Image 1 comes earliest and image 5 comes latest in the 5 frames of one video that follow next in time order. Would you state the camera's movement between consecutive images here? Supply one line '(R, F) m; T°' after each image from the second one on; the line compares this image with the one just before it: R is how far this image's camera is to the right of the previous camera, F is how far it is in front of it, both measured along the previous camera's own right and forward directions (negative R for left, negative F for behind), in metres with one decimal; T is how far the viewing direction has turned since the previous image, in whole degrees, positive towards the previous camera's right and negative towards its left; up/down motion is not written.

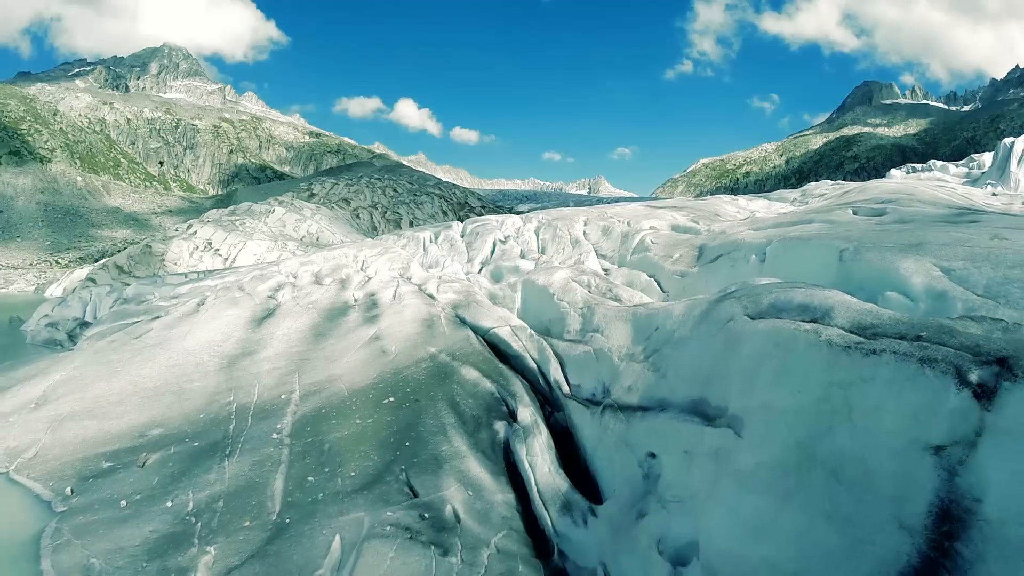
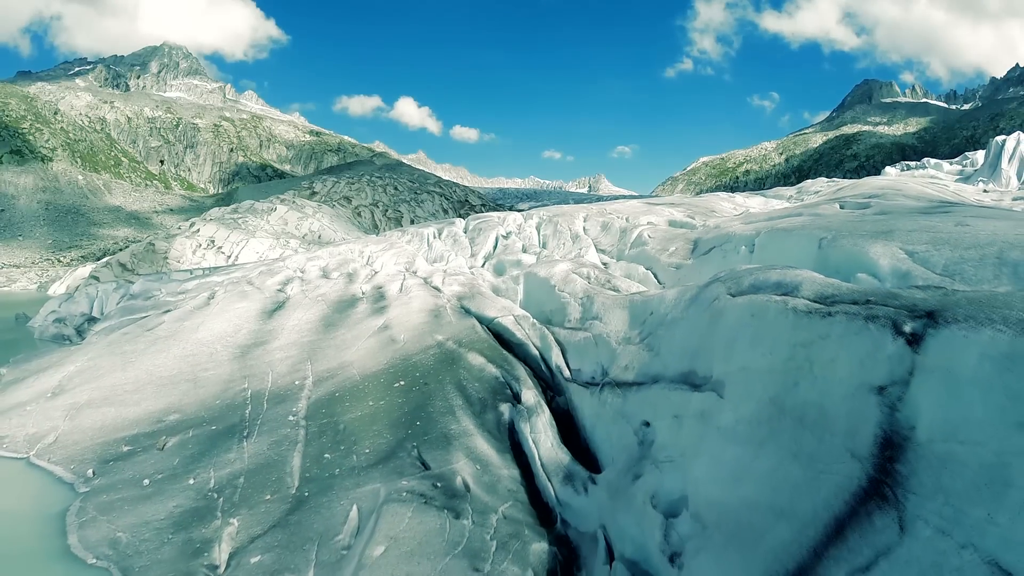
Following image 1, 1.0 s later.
(-0.1, -0.7) m; 0°
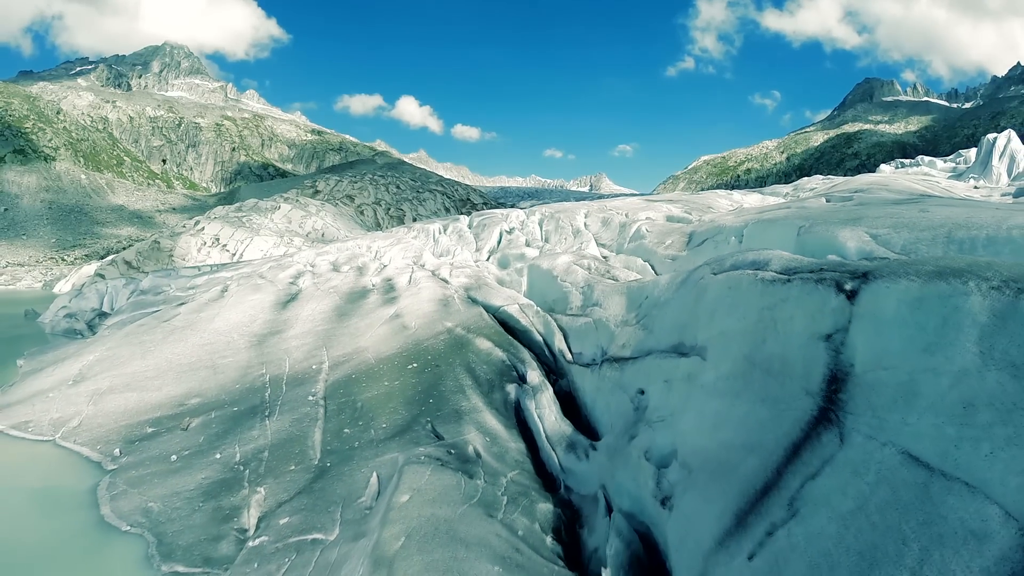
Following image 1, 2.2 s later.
(-0.1, -0.9) m; 0°
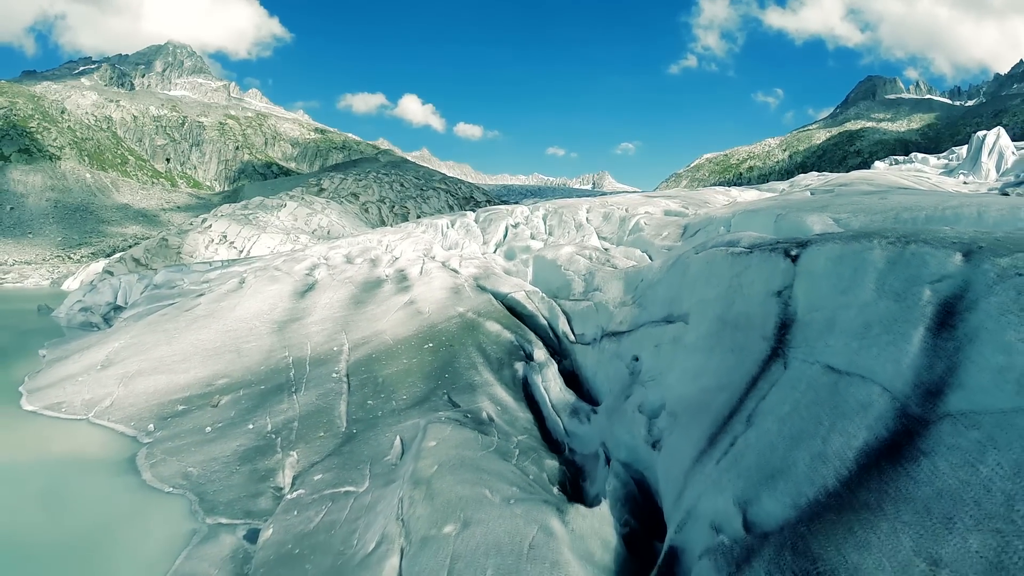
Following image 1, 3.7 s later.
(-0.2, -1.2) m; 0°
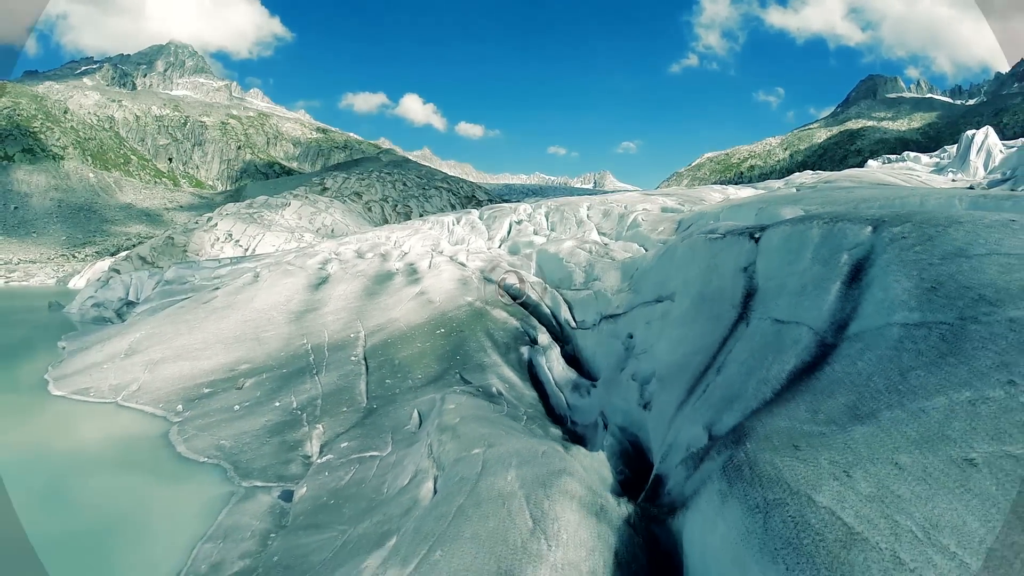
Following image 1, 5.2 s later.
(-0.2, -1.2) m; 0°
